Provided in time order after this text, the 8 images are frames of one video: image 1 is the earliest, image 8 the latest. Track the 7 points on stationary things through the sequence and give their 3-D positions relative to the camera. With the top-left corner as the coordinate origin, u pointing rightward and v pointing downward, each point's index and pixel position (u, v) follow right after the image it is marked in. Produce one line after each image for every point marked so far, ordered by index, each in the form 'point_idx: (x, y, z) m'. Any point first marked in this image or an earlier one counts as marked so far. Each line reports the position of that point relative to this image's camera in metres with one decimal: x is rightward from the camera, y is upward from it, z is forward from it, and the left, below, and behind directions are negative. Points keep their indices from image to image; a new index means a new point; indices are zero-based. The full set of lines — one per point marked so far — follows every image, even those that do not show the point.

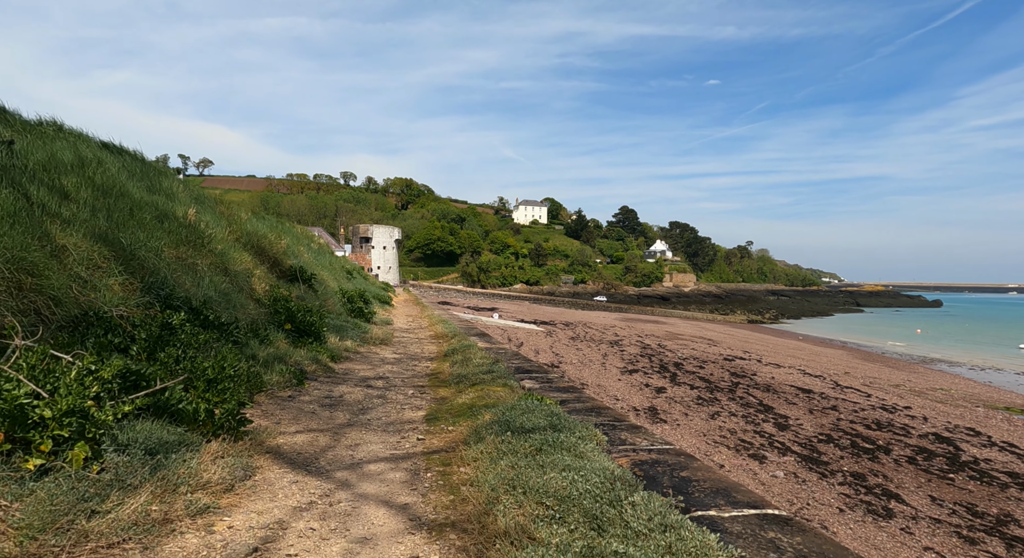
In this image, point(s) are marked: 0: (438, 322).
0: (-1.5, -1.1, +11.5) m
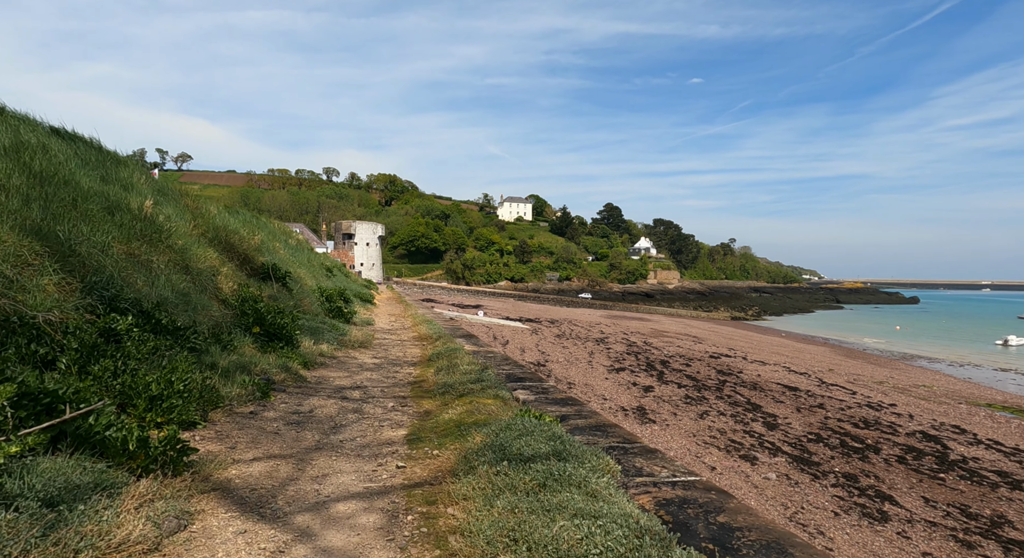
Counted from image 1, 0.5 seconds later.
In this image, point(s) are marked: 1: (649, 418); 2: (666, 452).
0: (-1.7, -1.0, +11.2) m
1: (+2.6, -2.6, +10.4) m
2: (+2.3, -2.5, +8.1) m
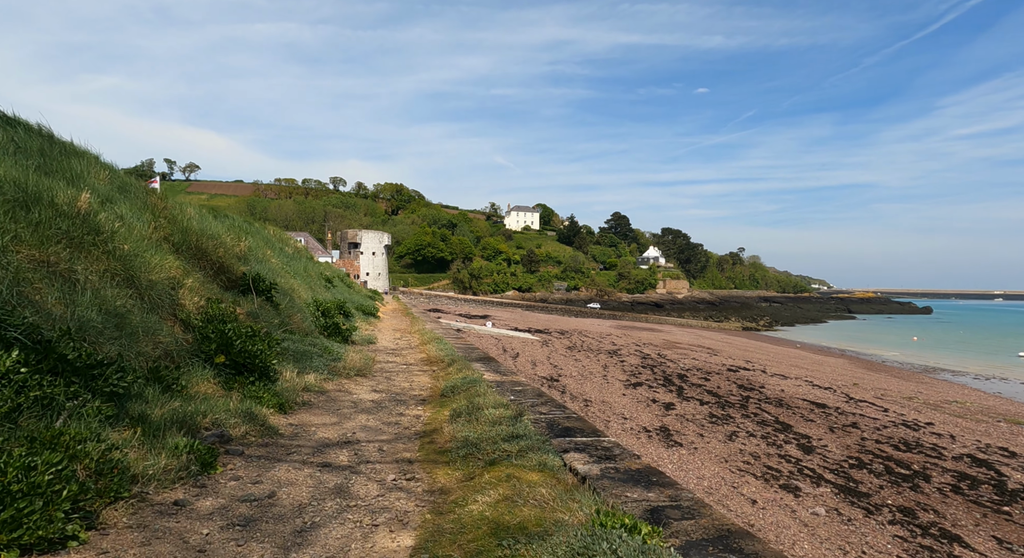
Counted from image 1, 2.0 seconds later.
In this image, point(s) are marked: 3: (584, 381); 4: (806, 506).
0: (-1.5, -1.2, +10.5) m
1: (+2.8, -2.8, +9.6) m
2: (+2.5, -2.7, +7.4) m
3: (+1.9, -2.7, +14.7) m
4: (+3.6, -2.8, +6.8) m
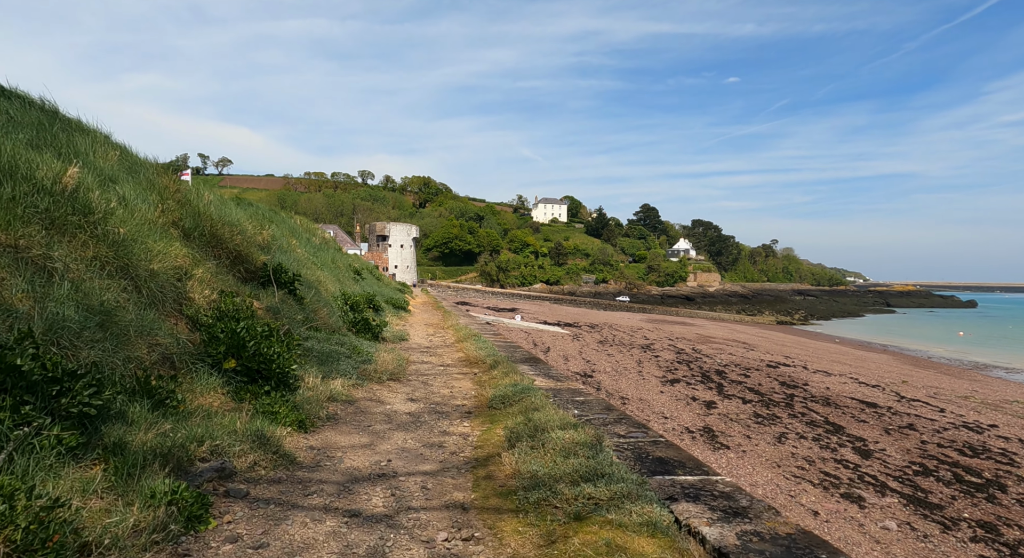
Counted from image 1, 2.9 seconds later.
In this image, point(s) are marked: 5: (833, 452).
0: (-0.9, -1.1, +10.1) m
1: (+3.4, -2.7, +9.1) m
2: (+2.9, -2.6, +6.8) m
3: (+2.7, -2.5, +14.1) m
4: (+4.1, -2.7, +6.2) m
5: (+5.2, -2.8, +9.1) m
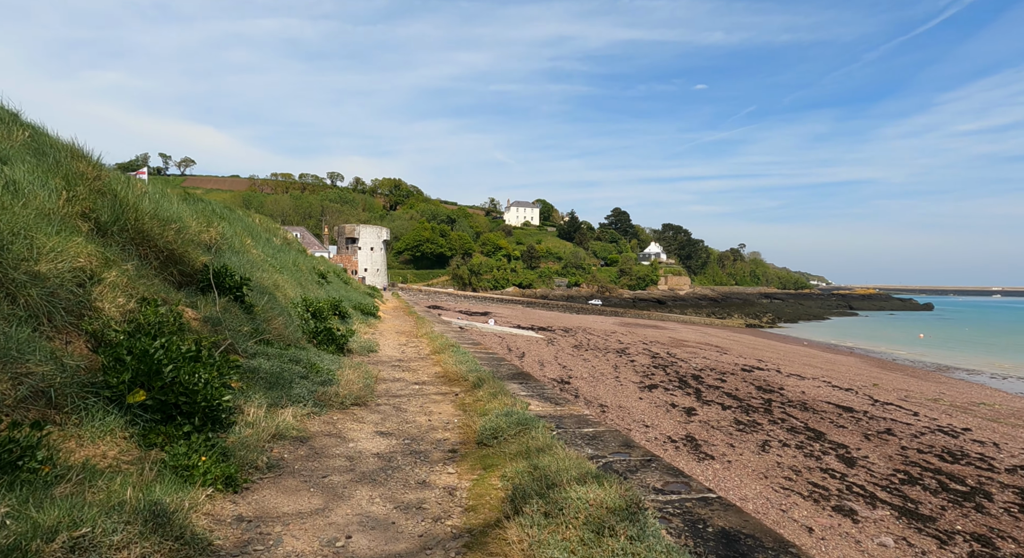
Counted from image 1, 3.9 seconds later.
0: (-1.3, -1.2, +9.6) m
1: (+3.0, -2.7, +8.8) m
2: (+2.7, -2.6, +6.5) m
3: (+2.1, -2.6, +13.8) m
4: (+3.8, -2.7, +6.0) m
5: (+4.9, -2.9, +8.8) m
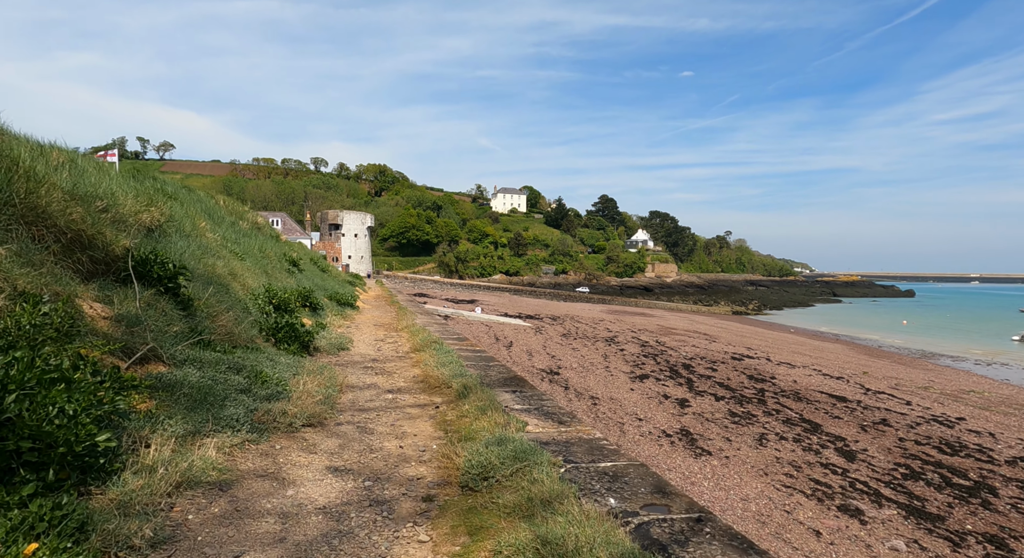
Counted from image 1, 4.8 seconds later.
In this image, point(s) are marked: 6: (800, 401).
0: (-1.5, -0.9, +9.1) m
1: (+2.9, -2.5, +8.4) m
2: (+2.6, -2.5, +6.1) m
3: (+1.8, -2.3, +13.4) m
4: (+3.7, -2.6, +5.6) m
5: (+4.7, -2.7, +8.5) m
6: (+6.7, -2.8, +13.0) m
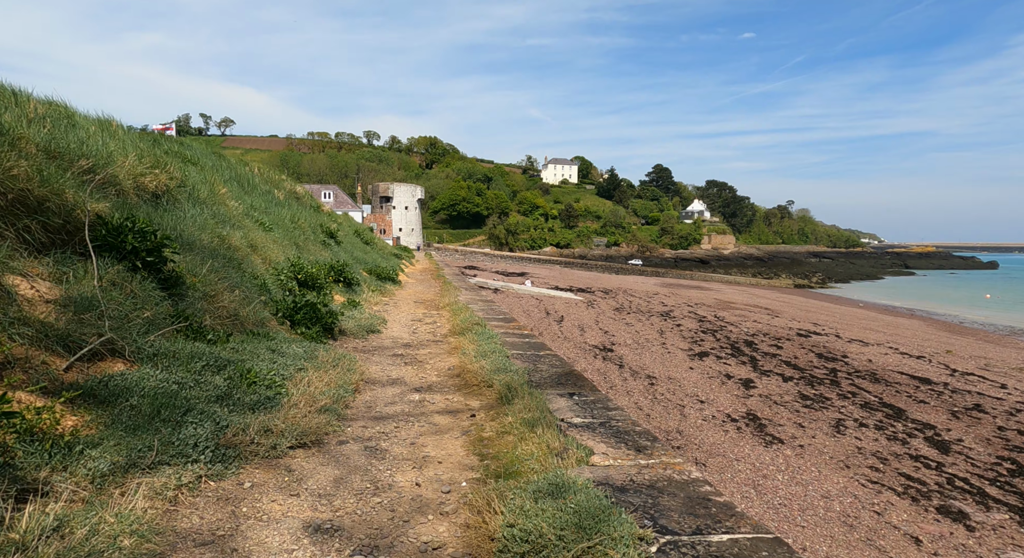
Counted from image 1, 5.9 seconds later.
0: (-0.7, -0.5, +8.7) m
1: (+3.6, -2.1, +7.7) m
2: (+3.1, -2.2, +5.5) m
3: (+3.0, -1.6, +12.8) m
4: (+4.2, -2.4, +4.9) m
5: (+5.4, -2.3, +7.7) m
6: (+7.9, -2.2, +11.9) m
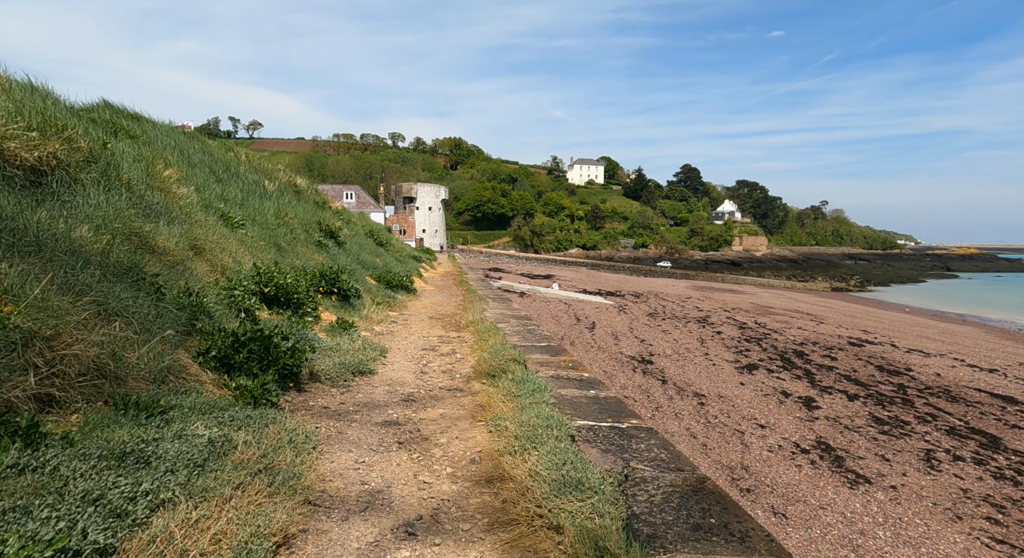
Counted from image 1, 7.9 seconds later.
0: (-0.2, -0.6, +7.7) m
1: (+4.0, -2.2, +6.5) m
2: (+3.4, -2.3, +4.3) m
3: (+3.6, -1.7, +11.6) m
4: (+4.5, -2.4, +3.7) m
5: (+5.8, -2.4, +6.4) m
6: (+8.4, -2.3, +10.5) m
